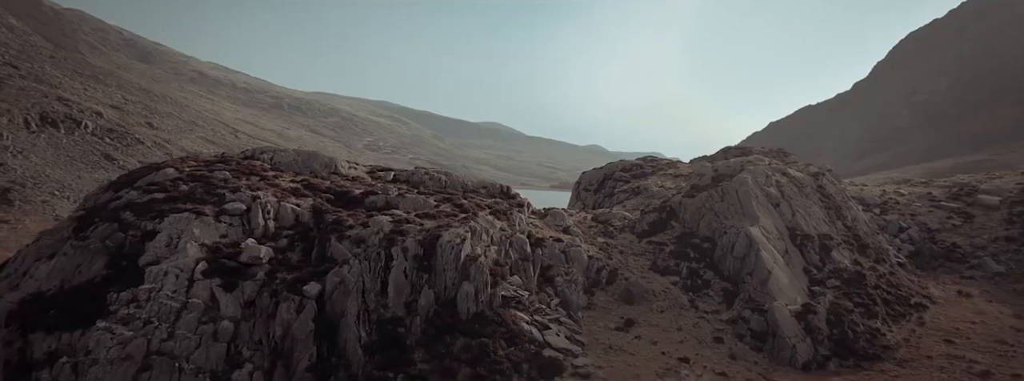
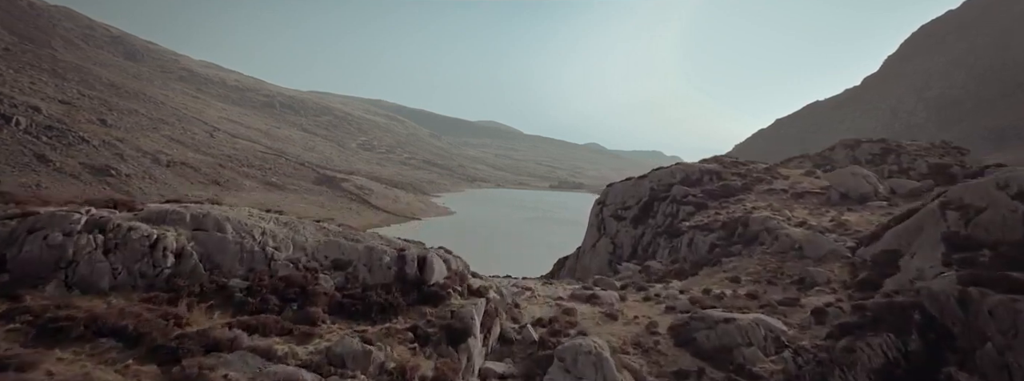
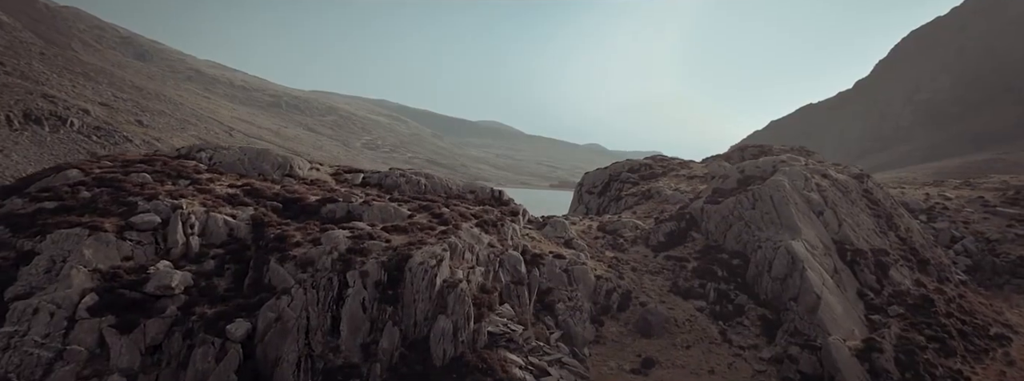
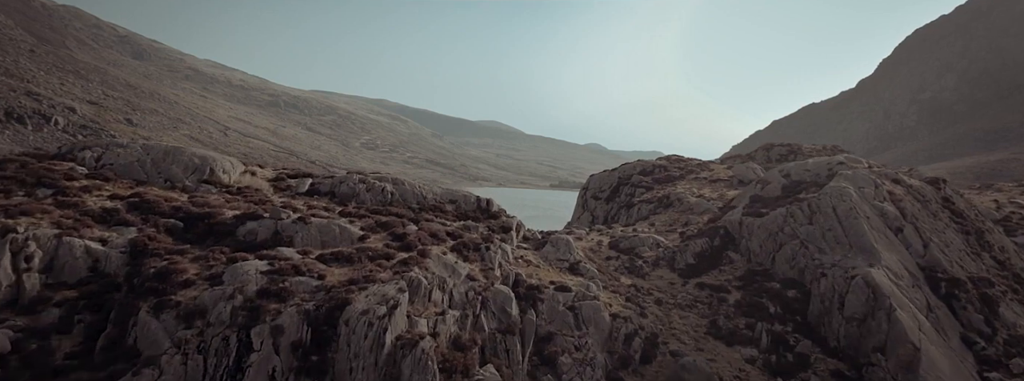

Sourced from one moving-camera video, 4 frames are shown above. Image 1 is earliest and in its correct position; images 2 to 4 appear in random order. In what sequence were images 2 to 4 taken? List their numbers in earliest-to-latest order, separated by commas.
3, 4, 2
